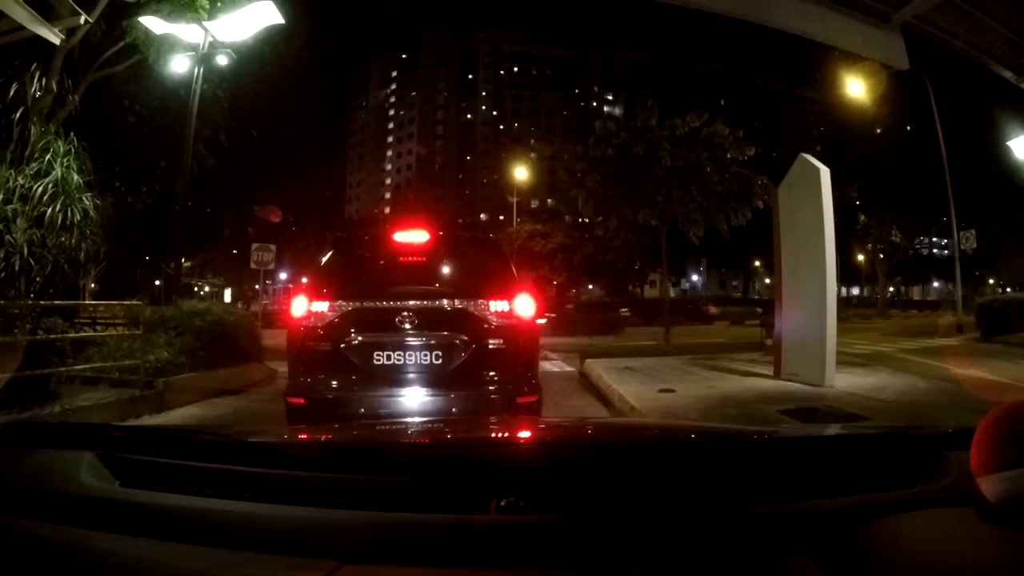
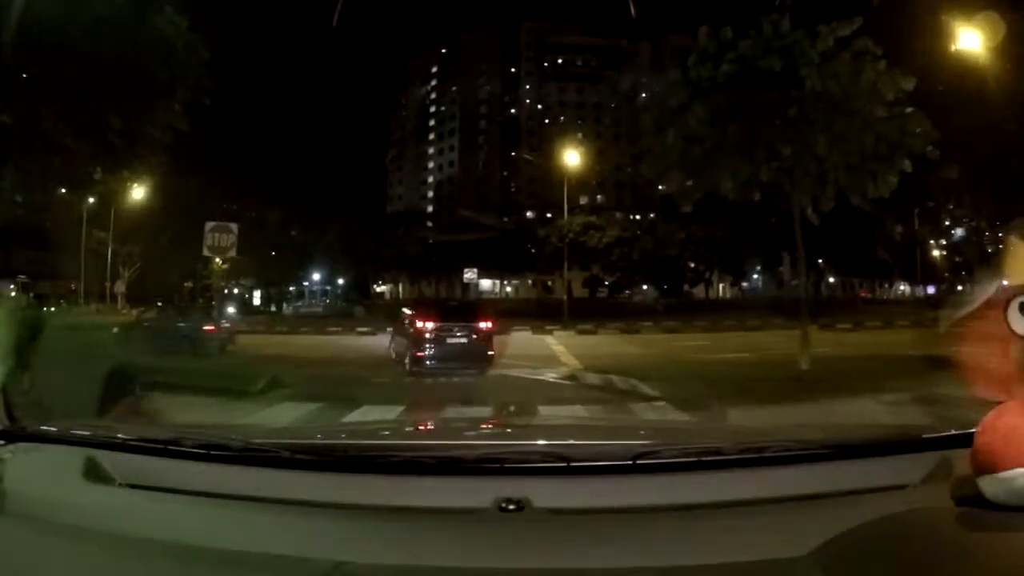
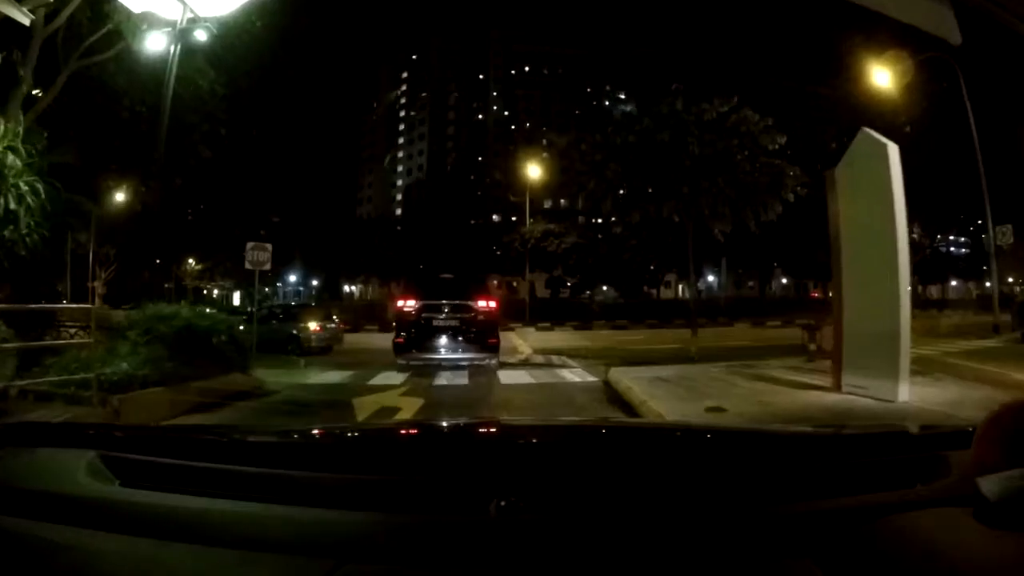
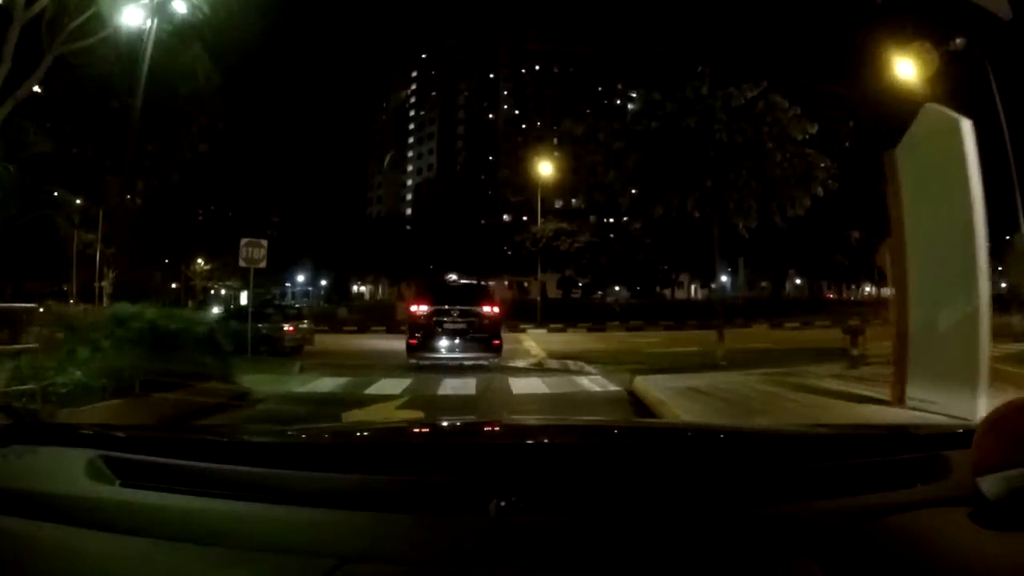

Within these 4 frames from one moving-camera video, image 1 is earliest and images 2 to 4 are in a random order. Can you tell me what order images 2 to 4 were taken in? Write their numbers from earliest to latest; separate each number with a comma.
3, 4, 2
